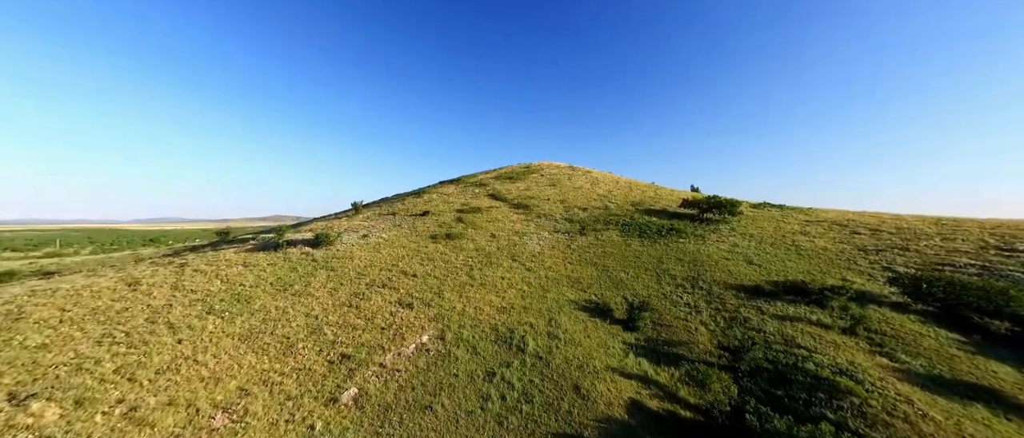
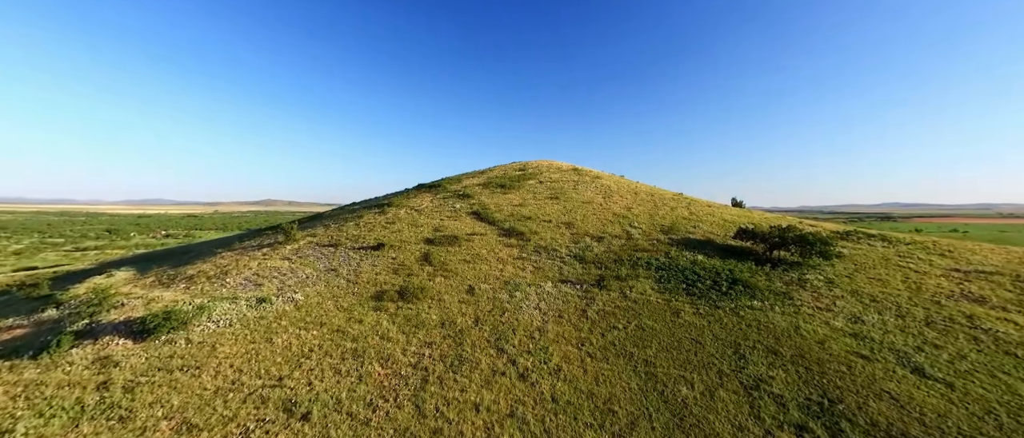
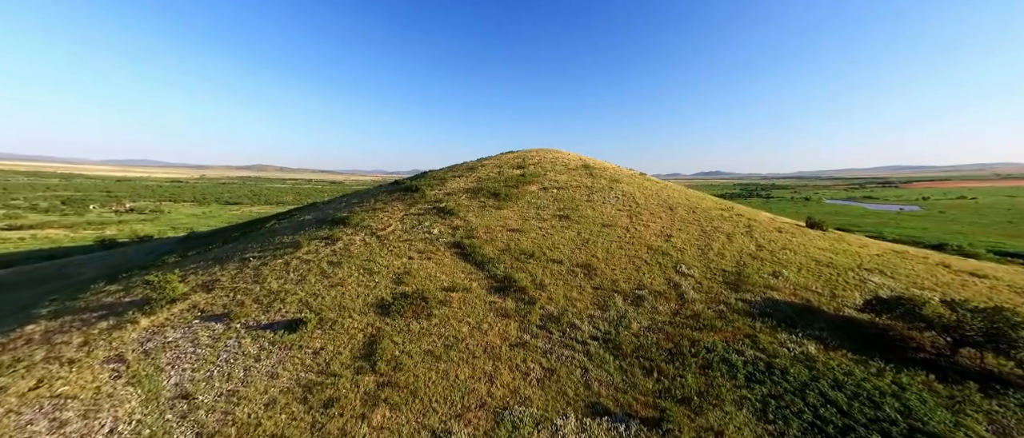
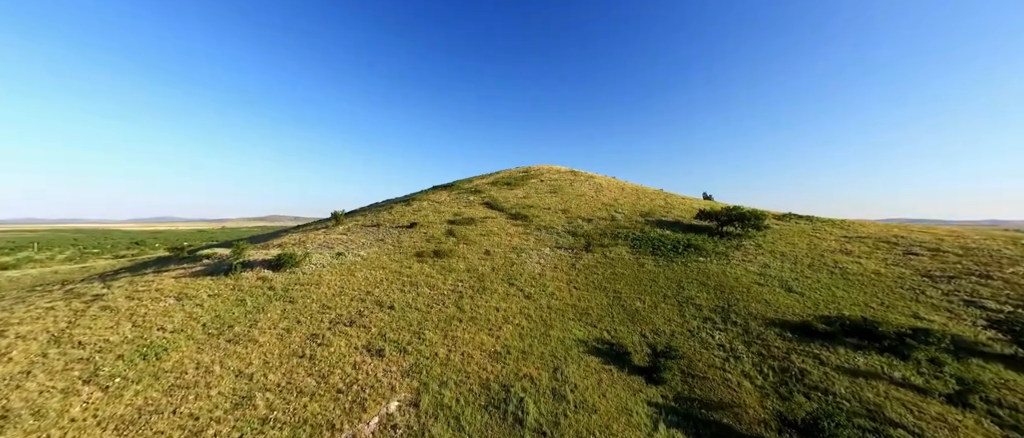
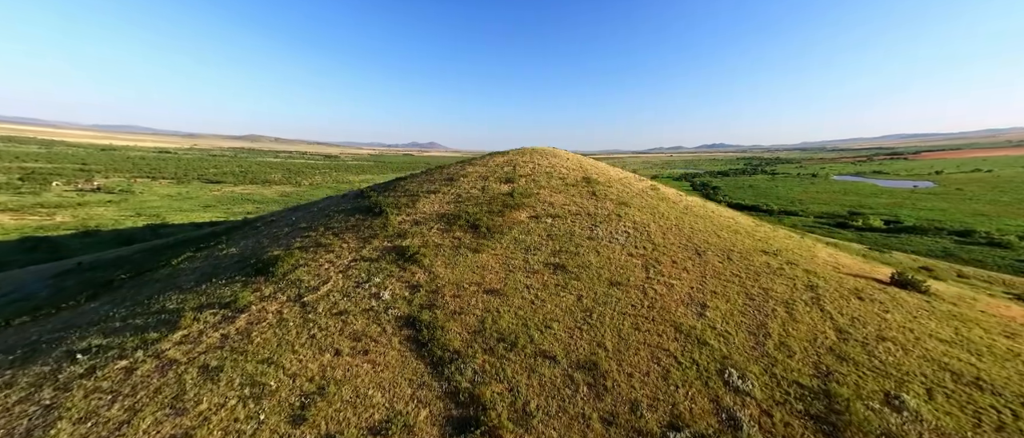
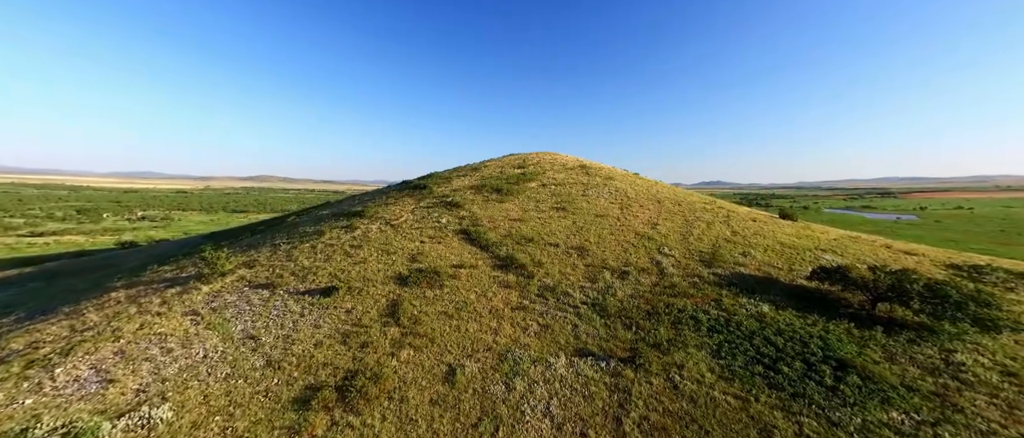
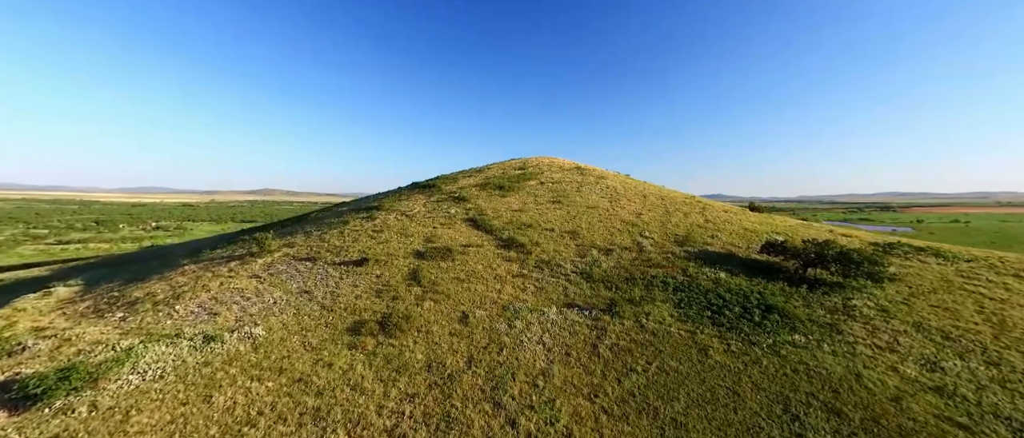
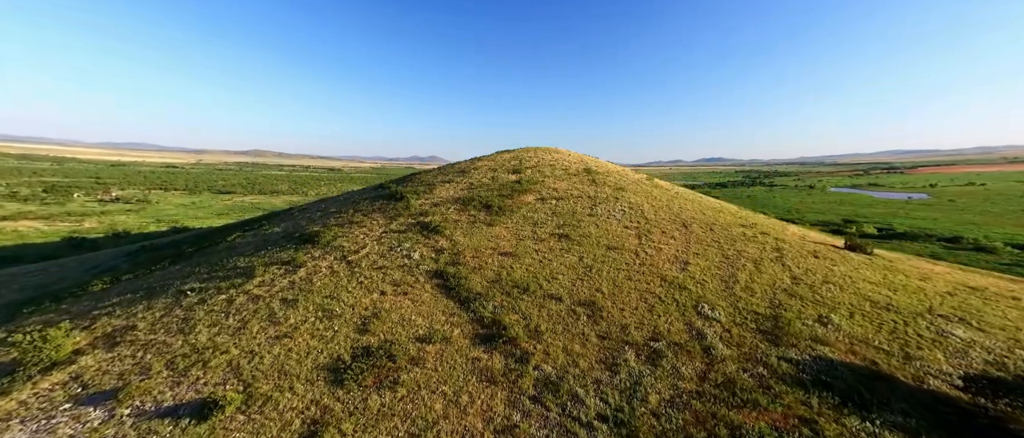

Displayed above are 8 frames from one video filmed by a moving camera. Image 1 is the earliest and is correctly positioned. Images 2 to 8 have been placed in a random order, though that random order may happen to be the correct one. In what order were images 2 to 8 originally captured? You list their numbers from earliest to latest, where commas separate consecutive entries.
4, 2, 7, 6, 3, 8, 5
